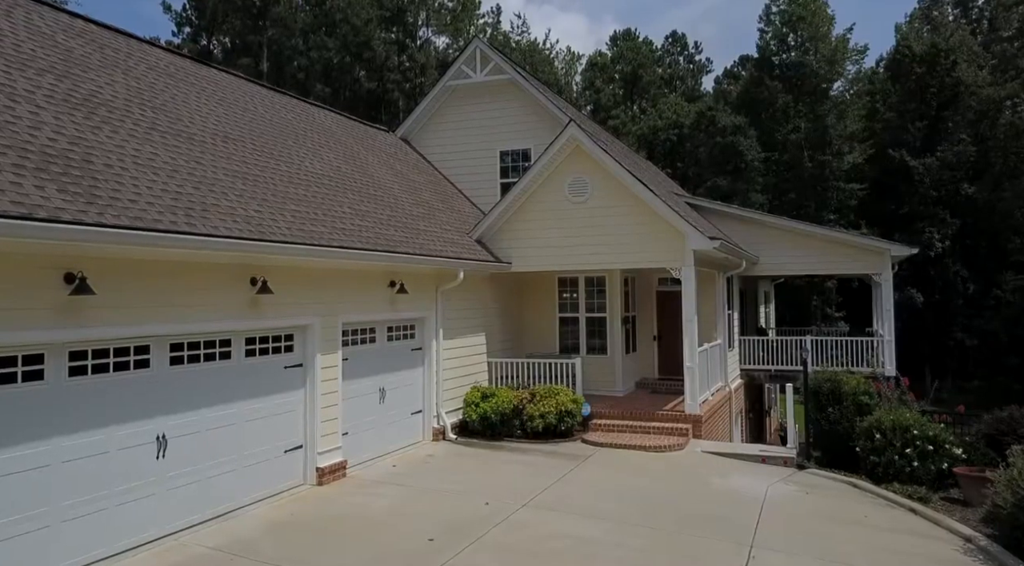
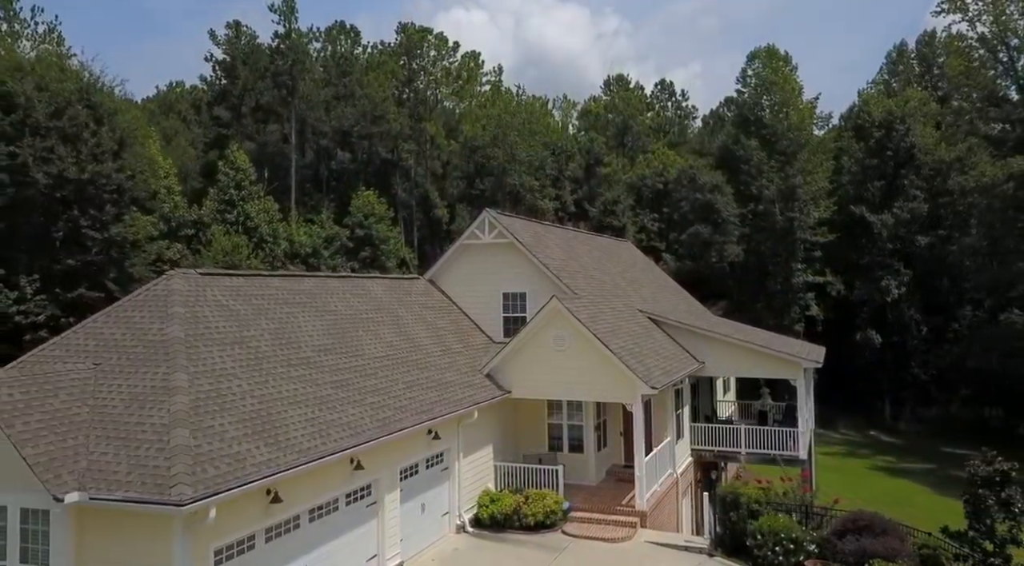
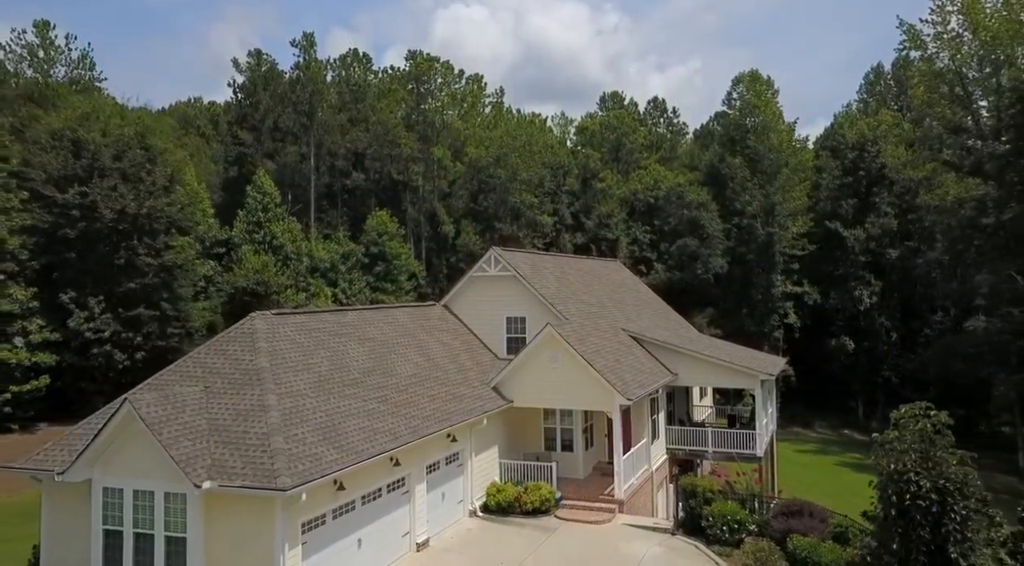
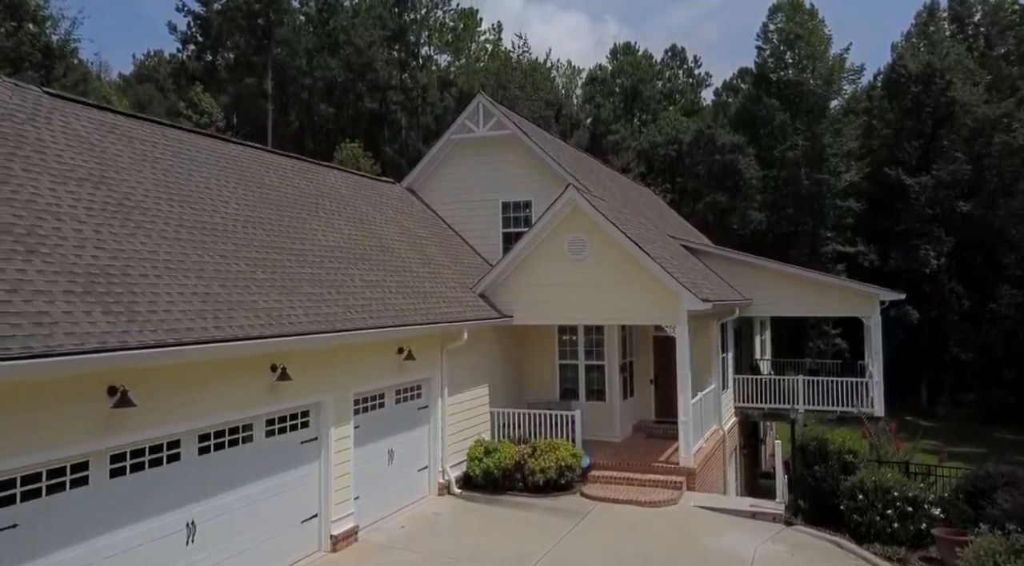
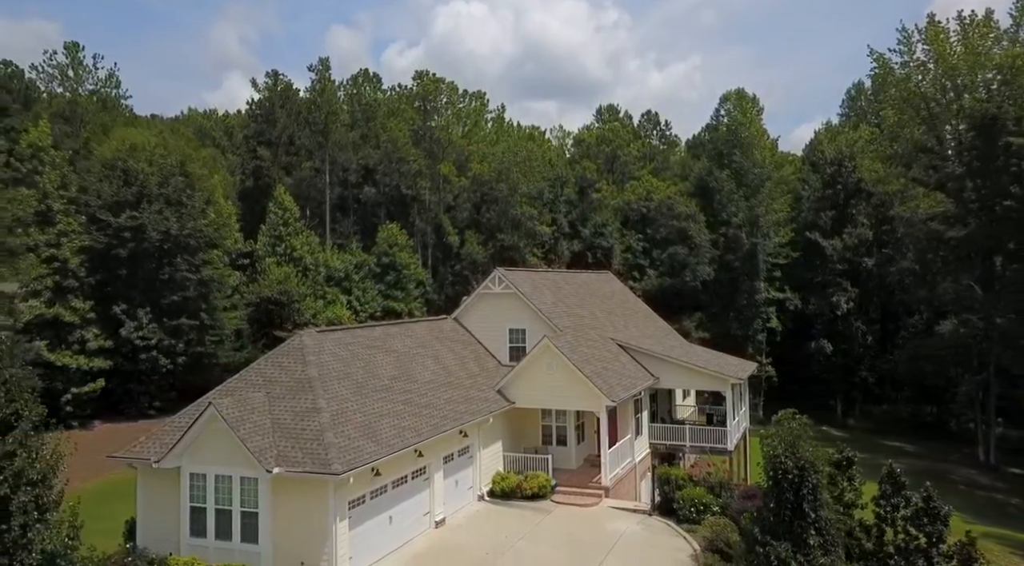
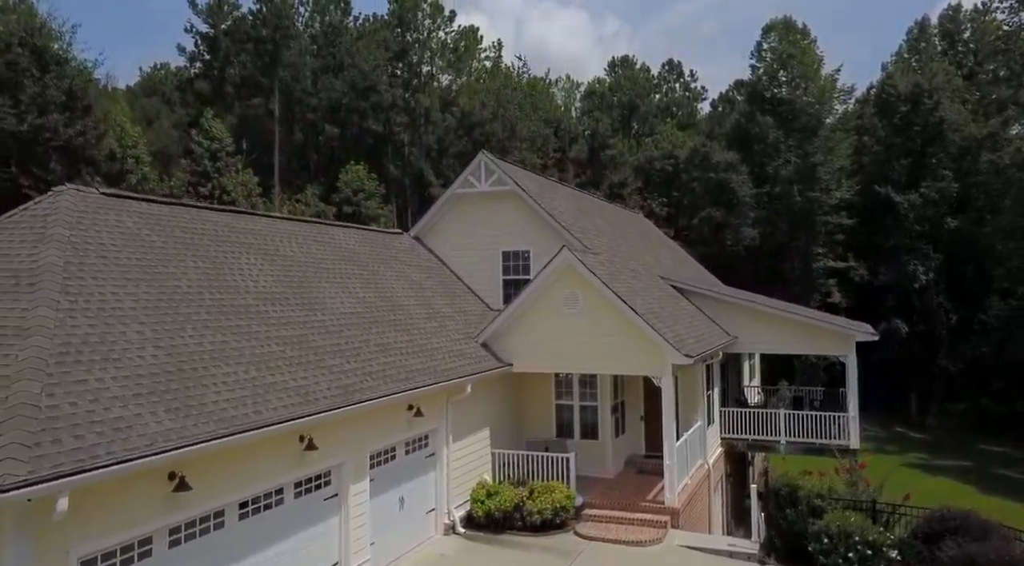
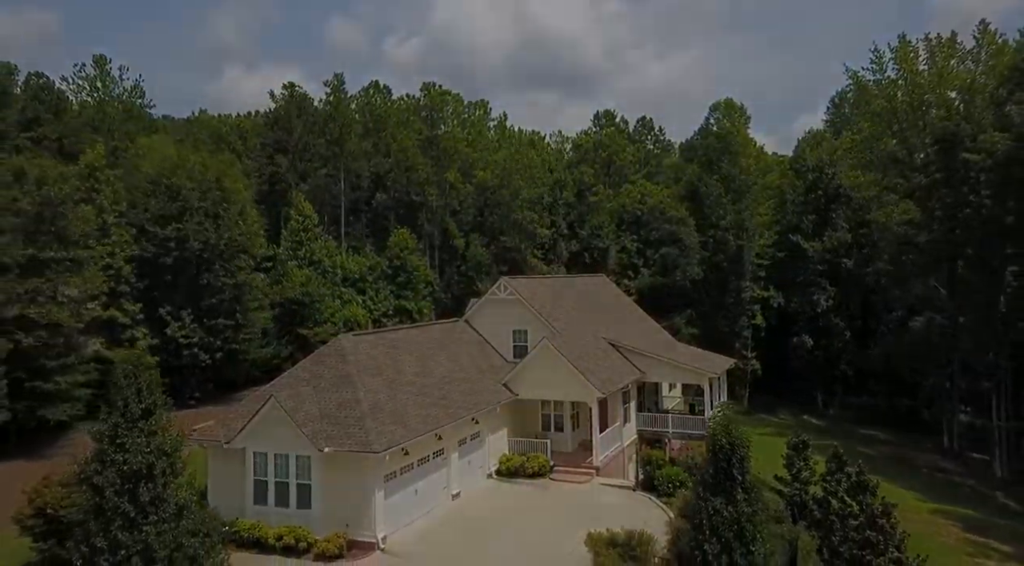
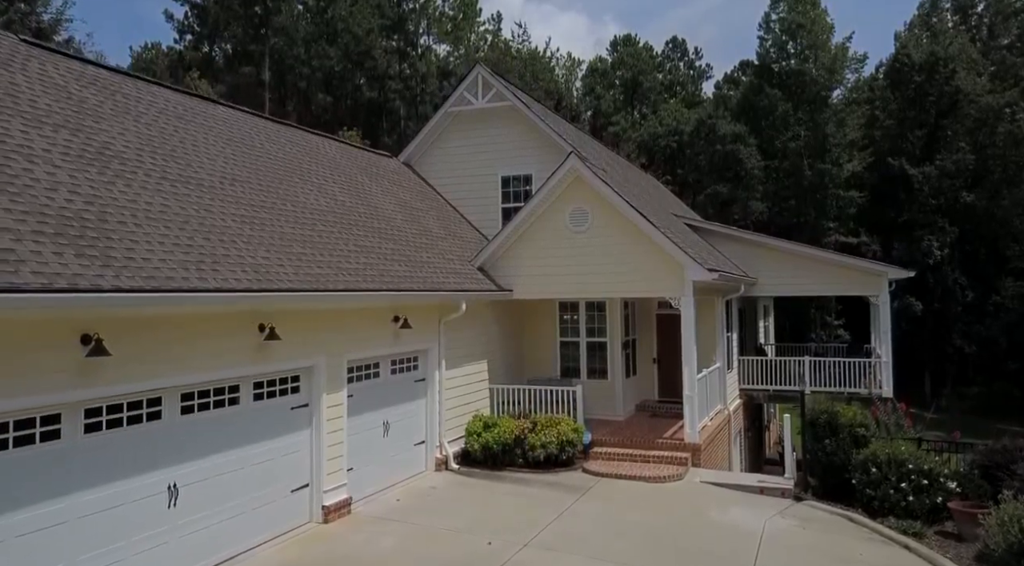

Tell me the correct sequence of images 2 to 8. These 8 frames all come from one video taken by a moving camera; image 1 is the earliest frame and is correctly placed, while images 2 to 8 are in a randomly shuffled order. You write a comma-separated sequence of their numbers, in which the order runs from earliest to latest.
8, 4, 6, 2, 3, 5, 7
